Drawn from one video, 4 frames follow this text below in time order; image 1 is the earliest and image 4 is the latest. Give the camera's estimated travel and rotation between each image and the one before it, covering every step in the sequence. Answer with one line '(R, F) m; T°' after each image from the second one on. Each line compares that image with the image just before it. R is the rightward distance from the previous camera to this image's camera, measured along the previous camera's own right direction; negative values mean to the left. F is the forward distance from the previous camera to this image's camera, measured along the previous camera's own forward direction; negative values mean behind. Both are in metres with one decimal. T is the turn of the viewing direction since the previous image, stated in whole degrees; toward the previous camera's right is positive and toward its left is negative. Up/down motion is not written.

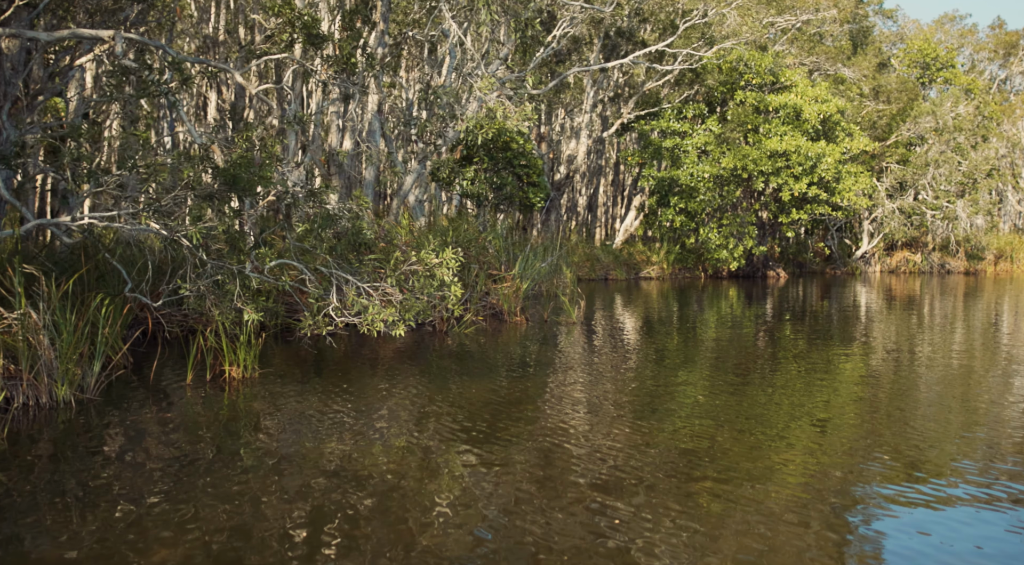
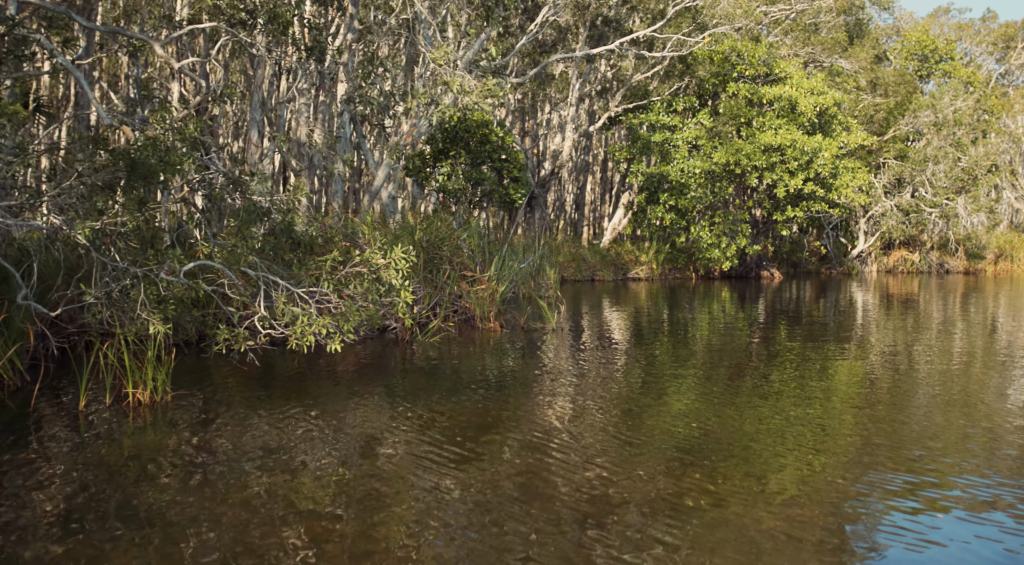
(+0.2, +1.0) m; +1°
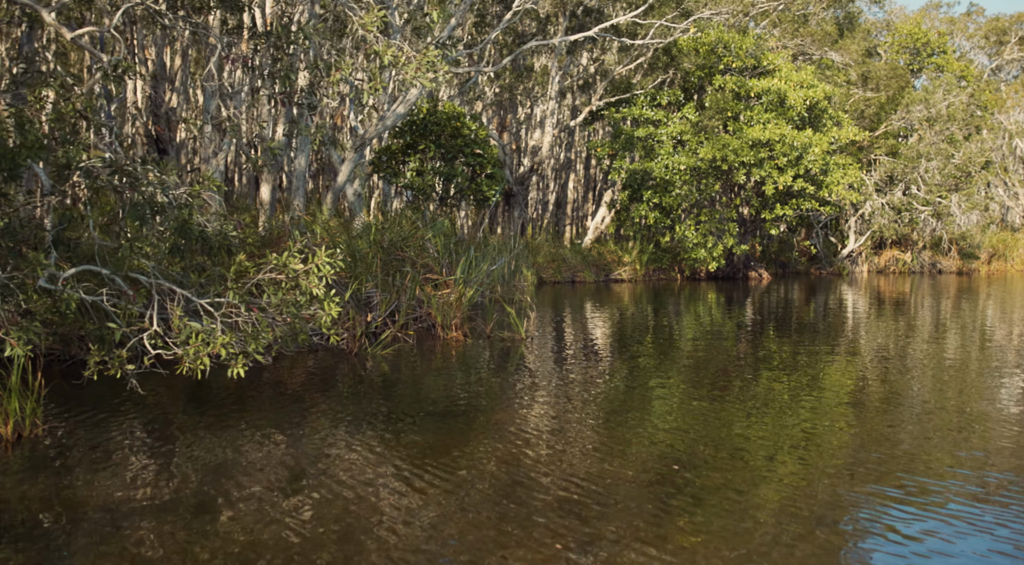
(+0.3, +0.9) m; +1°
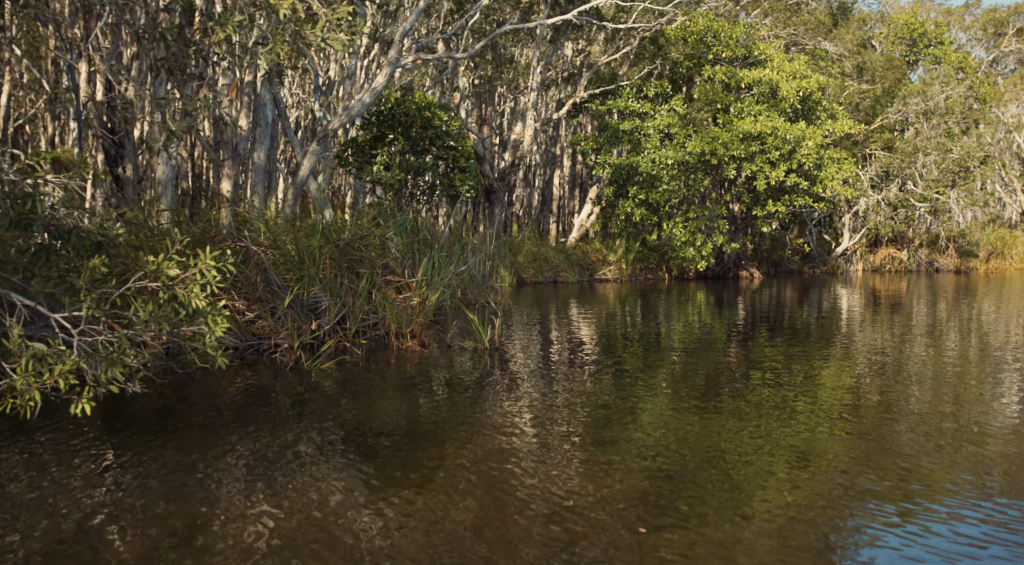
(+0.3, +0.9) m; +1°
